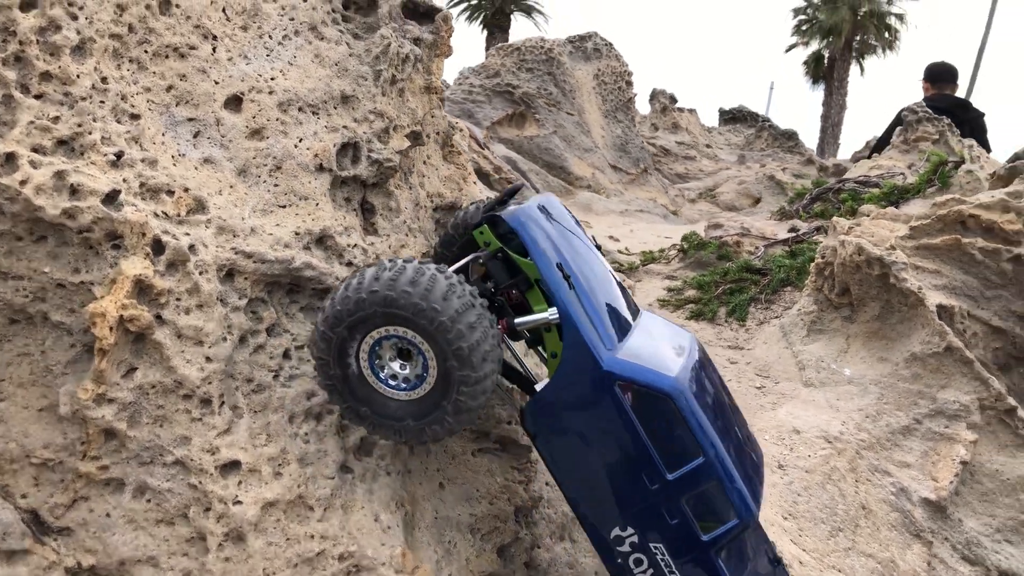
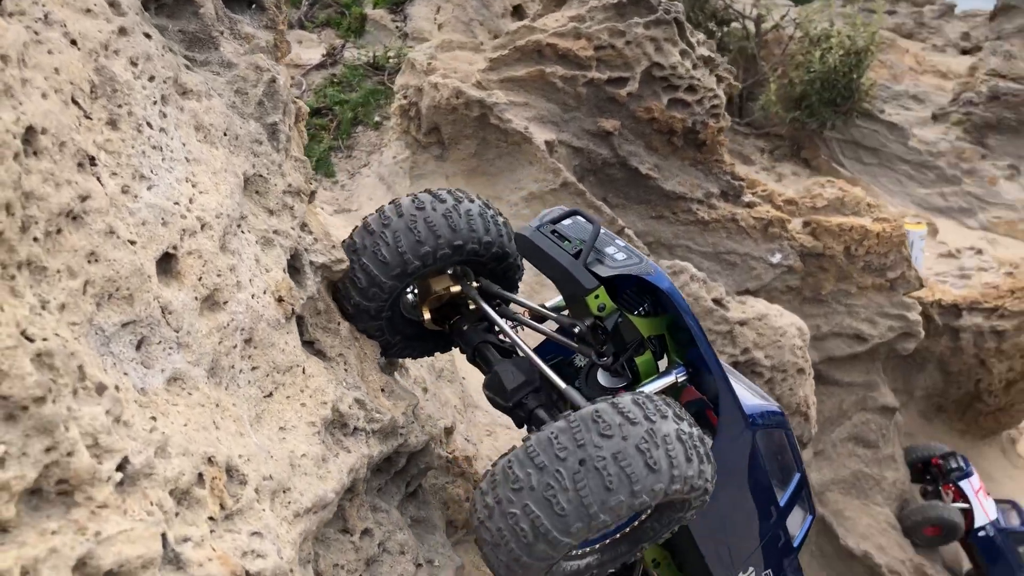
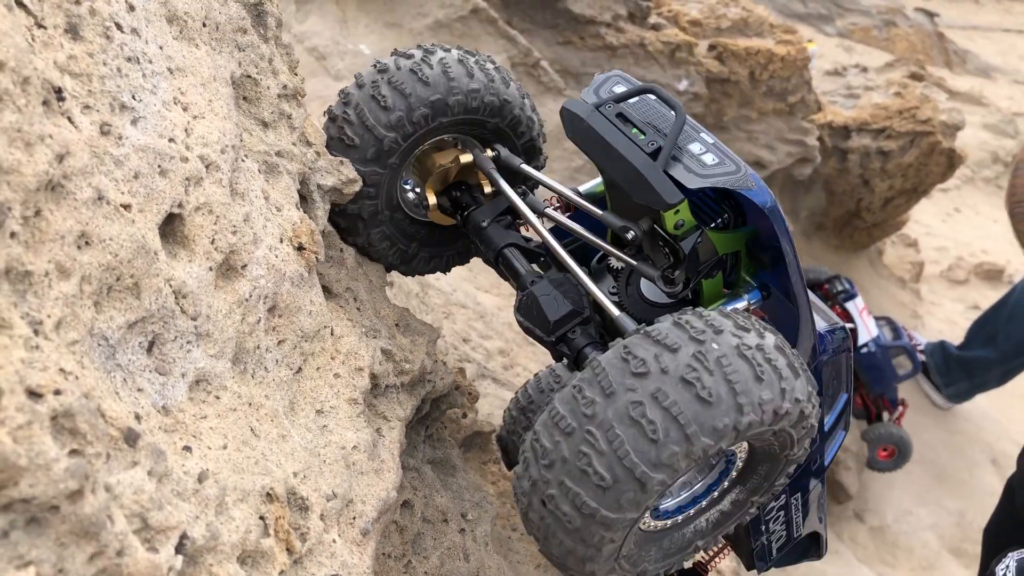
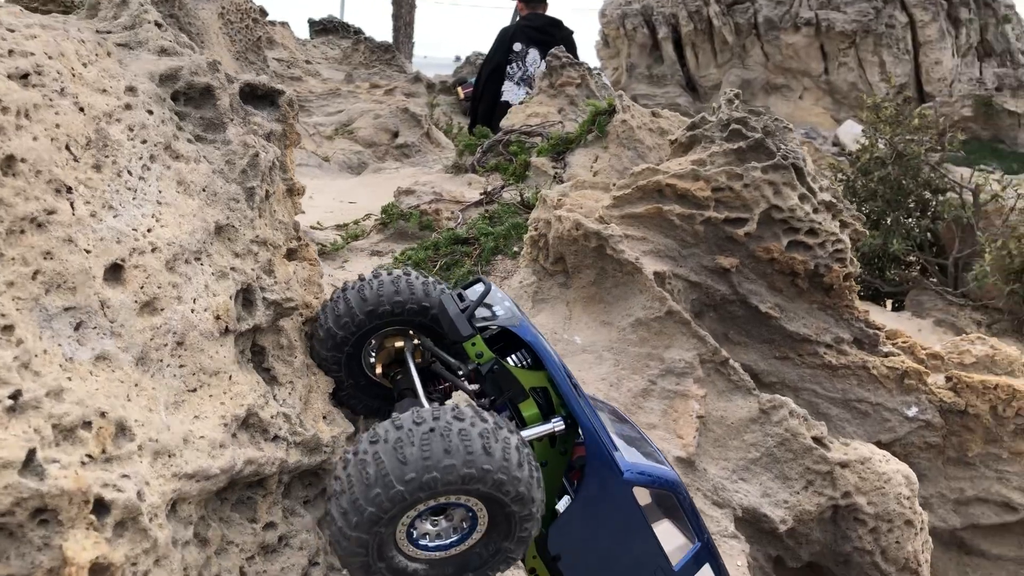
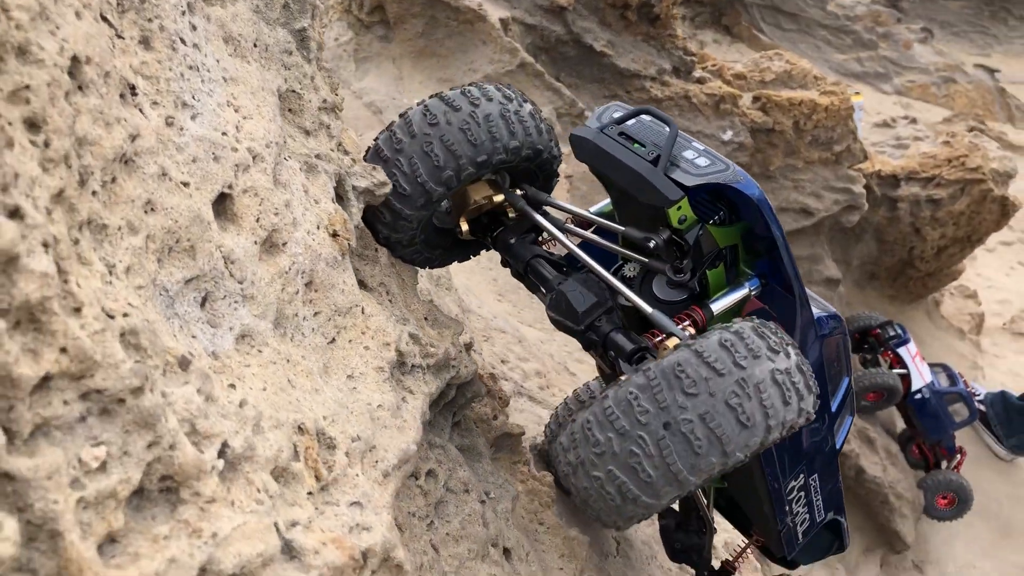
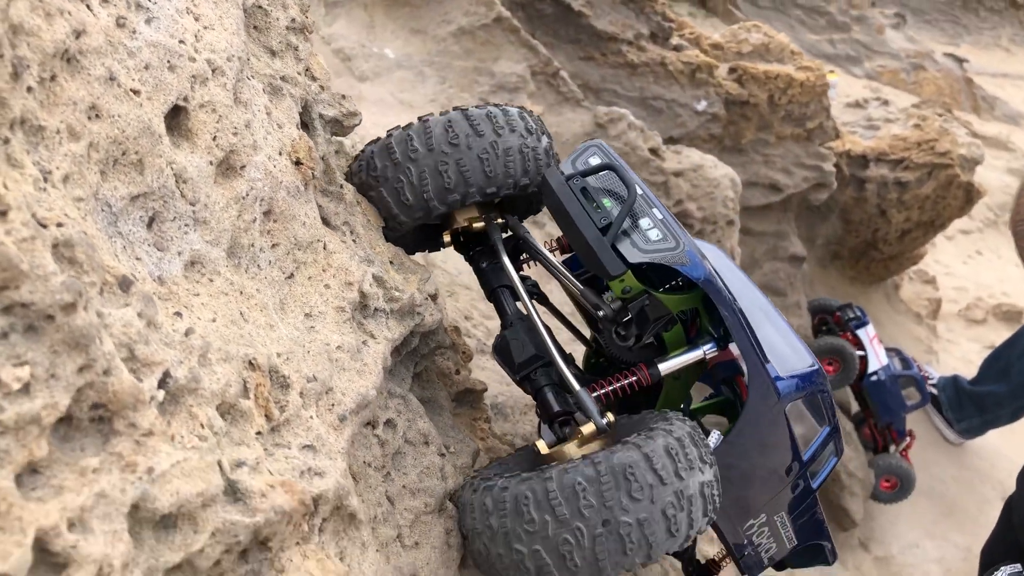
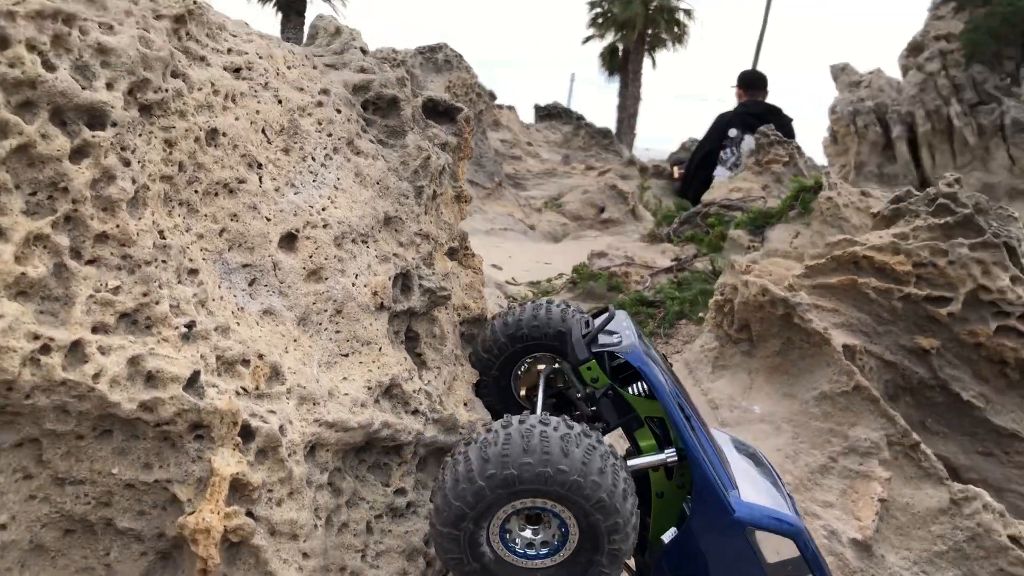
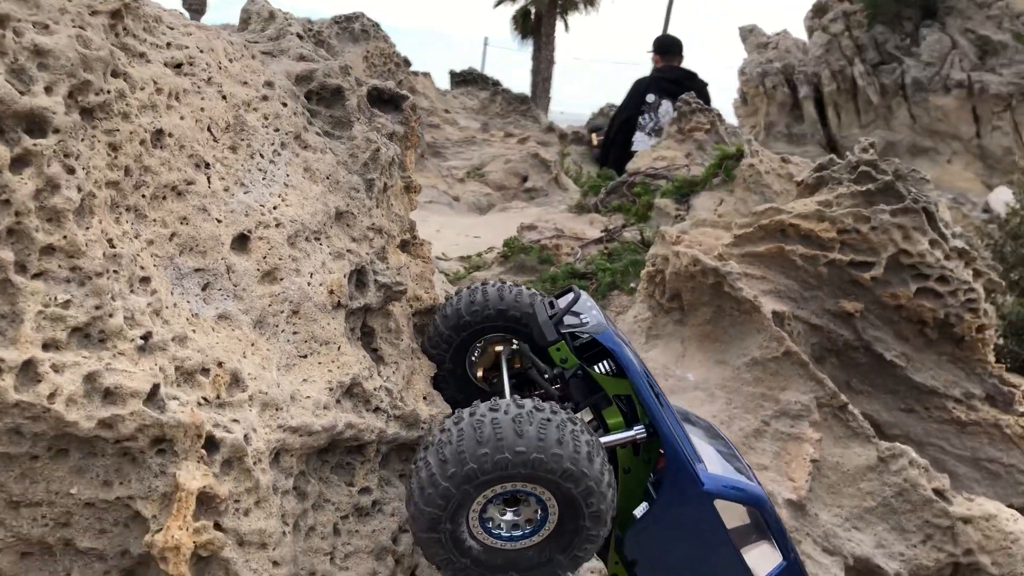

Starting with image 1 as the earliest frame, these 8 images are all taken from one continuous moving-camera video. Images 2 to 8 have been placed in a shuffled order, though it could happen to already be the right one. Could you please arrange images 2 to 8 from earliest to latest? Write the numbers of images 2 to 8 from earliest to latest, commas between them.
7, 8, 4, 2, 5, 3, 6
